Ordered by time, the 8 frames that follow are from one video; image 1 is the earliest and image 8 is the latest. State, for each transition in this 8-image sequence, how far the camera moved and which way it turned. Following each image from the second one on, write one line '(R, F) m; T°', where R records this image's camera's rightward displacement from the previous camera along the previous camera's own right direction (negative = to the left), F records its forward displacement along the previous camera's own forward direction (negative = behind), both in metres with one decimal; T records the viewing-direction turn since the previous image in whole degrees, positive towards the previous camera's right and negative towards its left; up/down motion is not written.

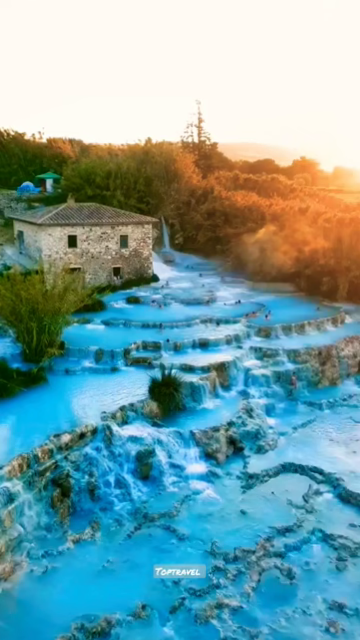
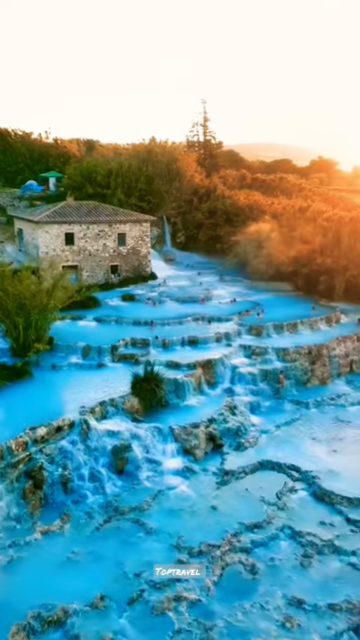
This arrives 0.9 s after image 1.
(+1.2, 0.0) m; -2°
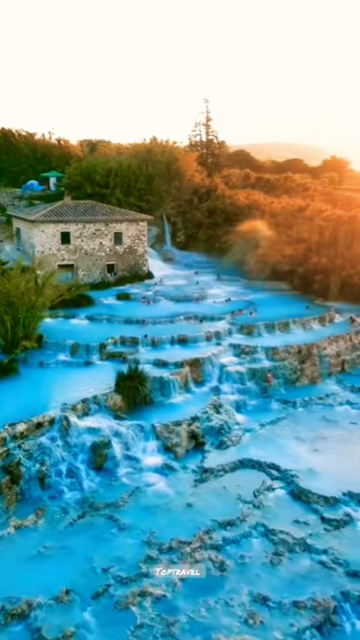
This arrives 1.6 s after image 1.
(+1.0, 0.0) m; -1°
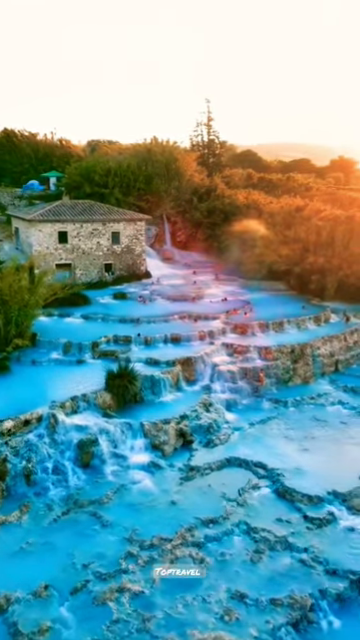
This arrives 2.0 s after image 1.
(+0.6, -0.1) m; -1°
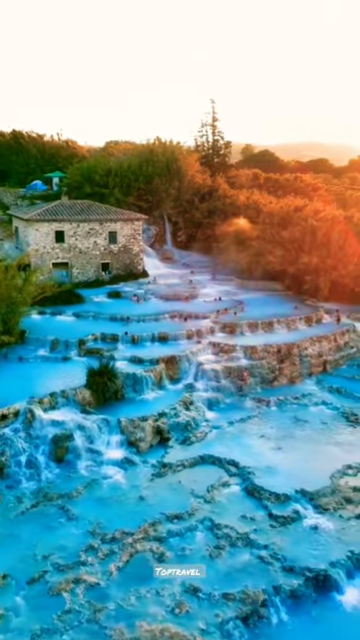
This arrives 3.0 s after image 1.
(+1.3, -0.1) m; -2°
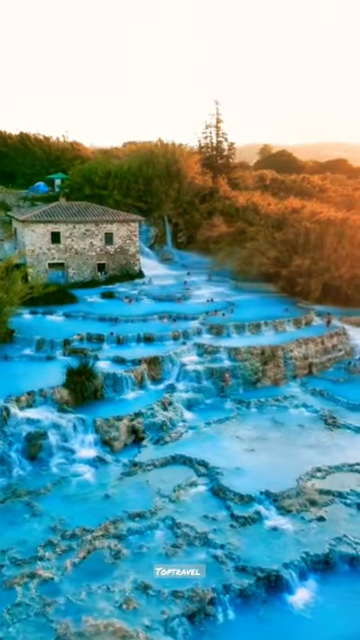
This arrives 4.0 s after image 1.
(+1.4, -0.2) m; -2°
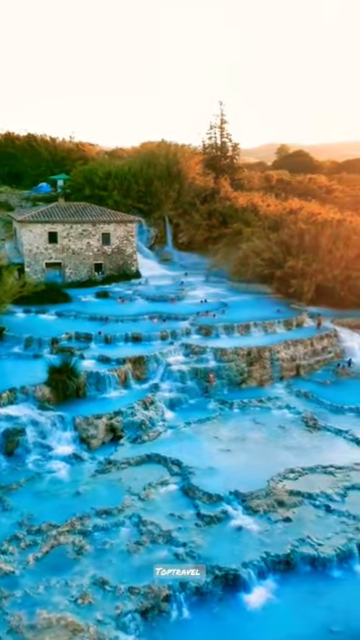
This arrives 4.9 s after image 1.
(+1.3, -0.1) m; -2°
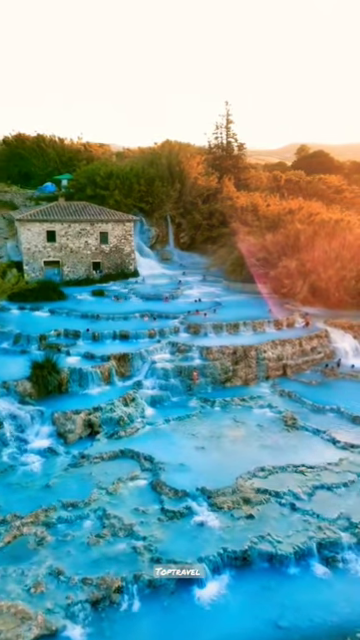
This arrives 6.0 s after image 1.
(+1.4, -0.1) m; -2°
